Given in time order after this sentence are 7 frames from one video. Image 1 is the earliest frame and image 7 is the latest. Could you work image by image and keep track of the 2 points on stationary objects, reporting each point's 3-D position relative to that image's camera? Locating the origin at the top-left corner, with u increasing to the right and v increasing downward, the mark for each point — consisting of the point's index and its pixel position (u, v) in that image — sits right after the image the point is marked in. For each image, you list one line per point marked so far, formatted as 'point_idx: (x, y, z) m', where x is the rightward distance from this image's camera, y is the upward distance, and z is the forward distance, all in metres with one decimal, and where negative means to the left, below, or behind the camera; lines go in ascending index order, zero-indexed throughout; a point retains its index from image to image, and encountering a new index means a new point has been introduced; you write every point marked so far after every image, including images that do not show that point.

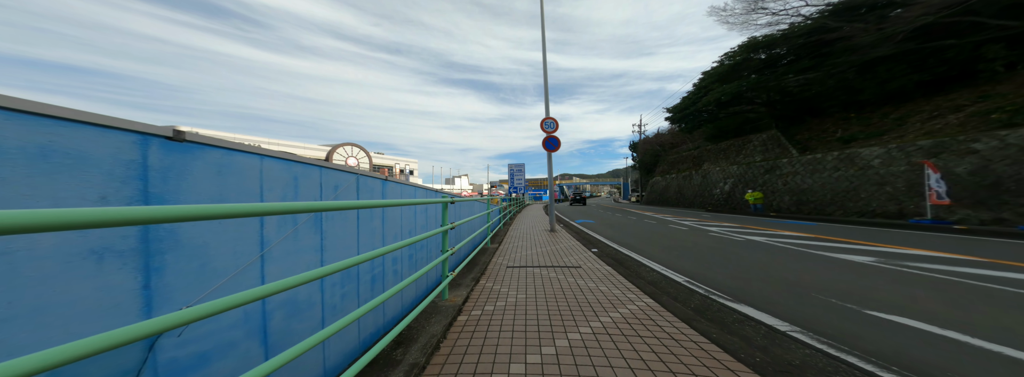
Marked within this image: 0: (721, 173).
0: (+13.7, +1.1, +15.2) m
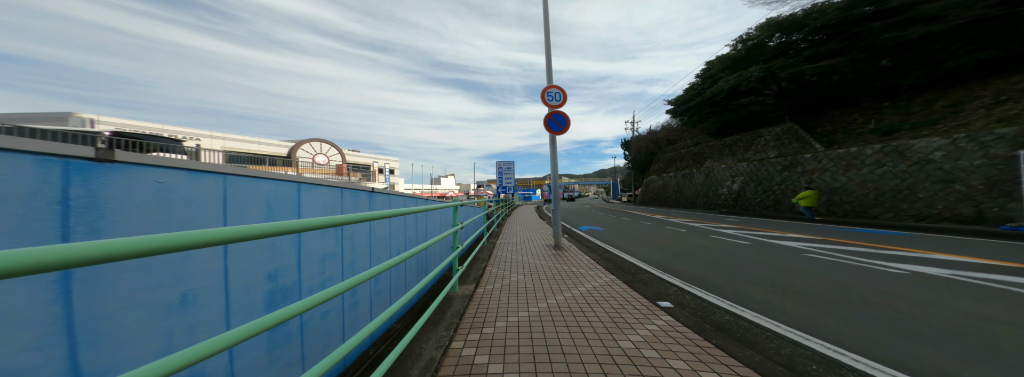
0: (+13.0, +1.1, +13.9) m
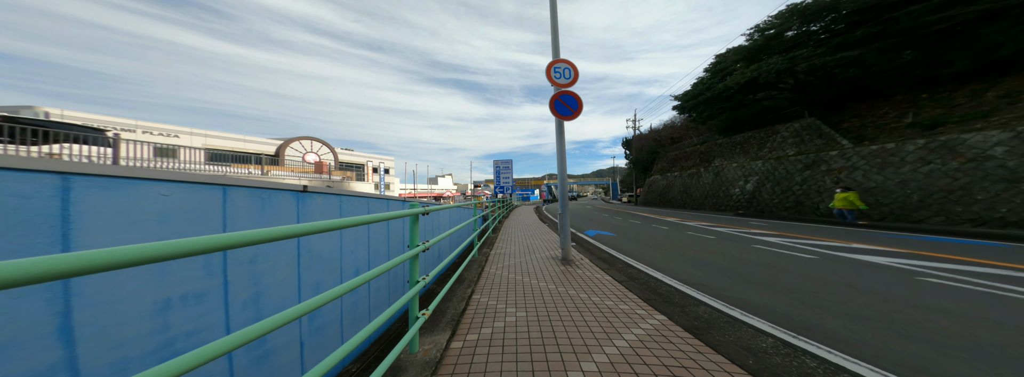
0: (+12.9, +1.1, +13.1) m
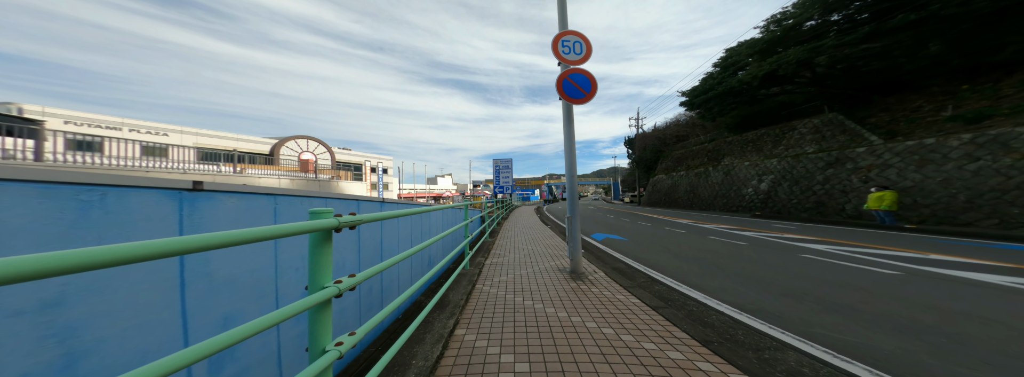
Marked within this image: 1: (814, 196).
0: (+12.9, +1.1, +12.4) m
1: (+12.7, -0.3, +9.6) m
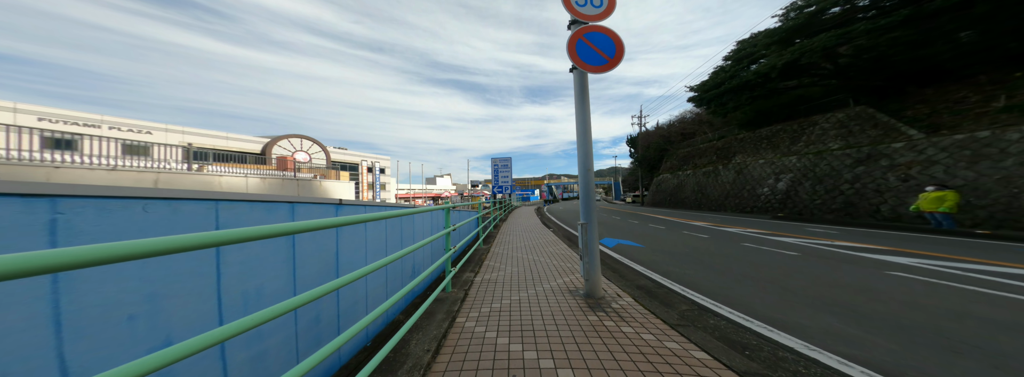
0: (+12.8, +1.1, +11.6) m
1: (+12.6, -0.3, +8.8) m
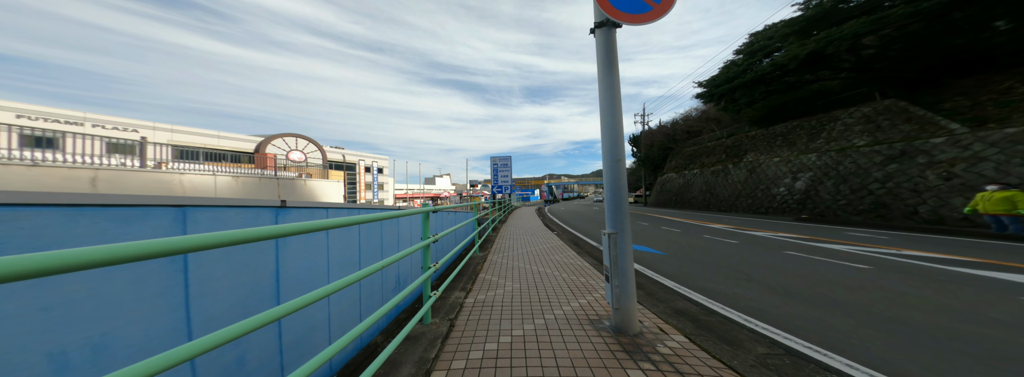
0: (+12.8, +1.1, +10.9) m
1: (+12.6, -0.3, +8.2) m
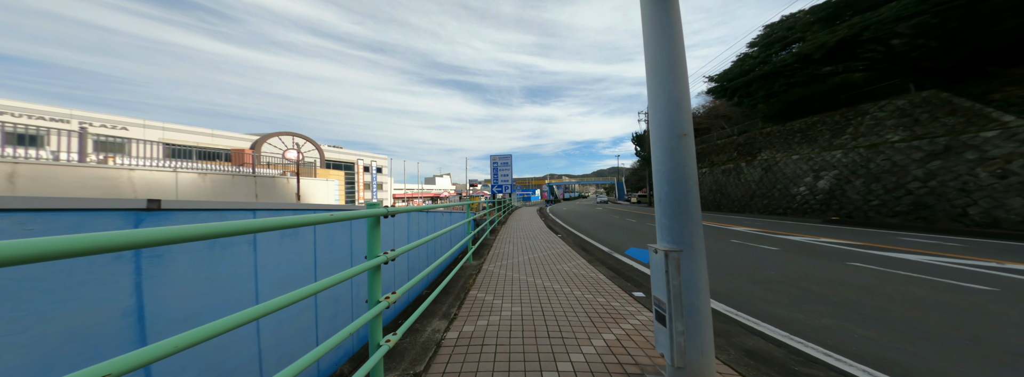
0: (+12.9, +1.1, +10.2) m
1: (+12.7, -0.3, +7.5) m
